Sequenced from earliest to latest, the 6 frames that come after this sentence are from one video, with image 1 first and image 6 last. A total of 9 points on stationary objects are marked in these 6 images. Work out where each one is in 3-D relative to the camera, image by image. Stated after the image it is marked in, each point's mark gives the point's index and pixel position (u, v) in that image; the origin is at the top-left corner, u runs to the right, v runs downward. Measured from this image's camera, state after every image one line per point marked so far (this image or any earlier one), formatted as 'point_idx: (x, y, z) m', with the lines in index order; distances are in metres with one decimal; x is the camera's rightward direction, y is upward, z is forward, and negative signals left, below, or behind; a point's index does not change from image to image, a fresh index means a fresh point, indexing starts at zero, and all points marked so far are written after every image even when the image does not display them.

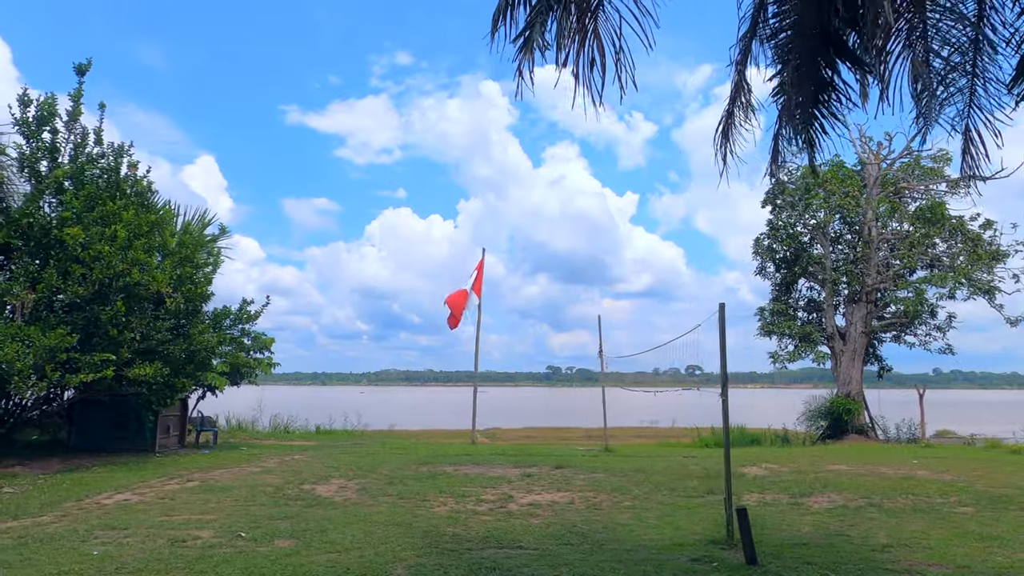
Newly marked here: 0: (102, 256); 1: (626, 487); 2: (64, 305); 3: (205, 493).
0: (-7.4, +0.6, +14.2) m
1: (+1.9, -3.2, +12.2) m
2: (-8.2, -0.3, +14.3) m
3: (-4.6, -3.1, +11.6) m
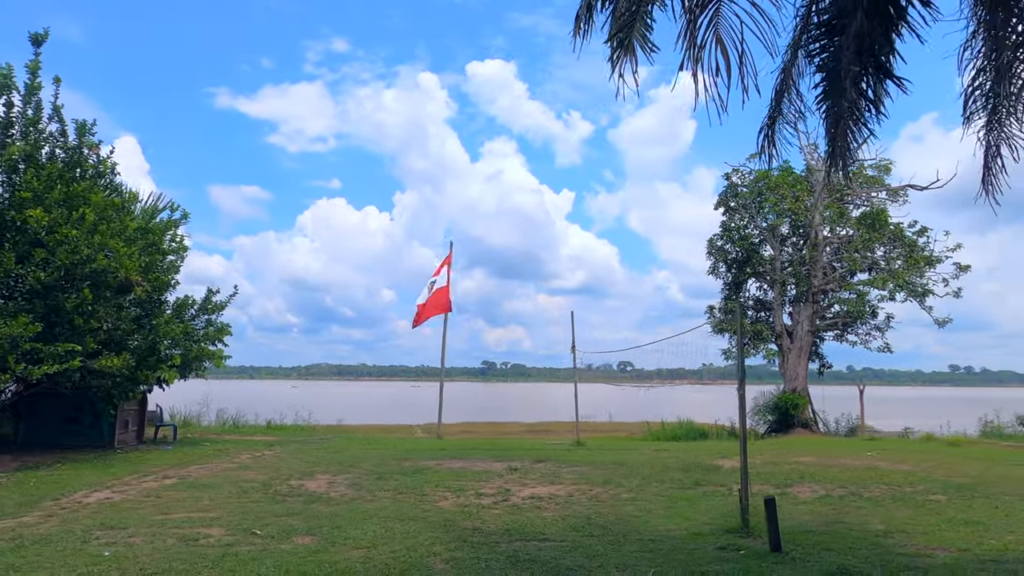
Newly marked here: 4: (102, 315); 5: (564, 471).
0: (-7.6, +0.8, +13.5) m
1: (+1.7, -3.1, +12.4) m
2: (-8.5, -0.1, +13.5) m
3: (-4.6, -2.9, +11.2) m
4: (-7.4, -0.5, +14.1) m
5: (+0.9, -3.2, +13.5) m
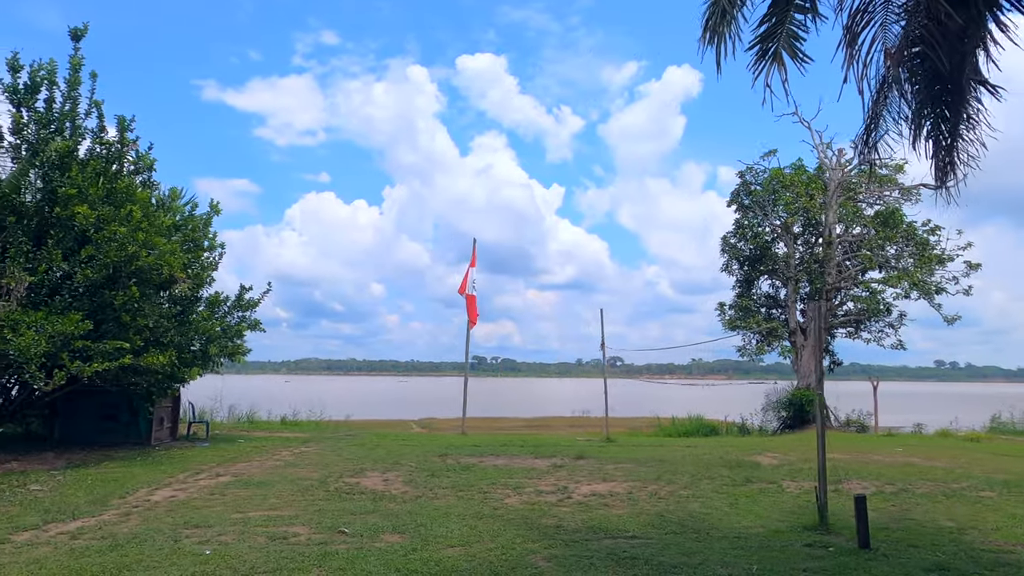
0: (-6.8, +0.9, +13.5) m
1: (+2.6, -3.1, +12.5) m
2: (-7.7, 0.0, +13.4) m
3: (-3.8, -2.9, +11.2) m
4: (-6.6, -0.5, +14.0) m
5: (+1.8, -3.2, +13.6) m
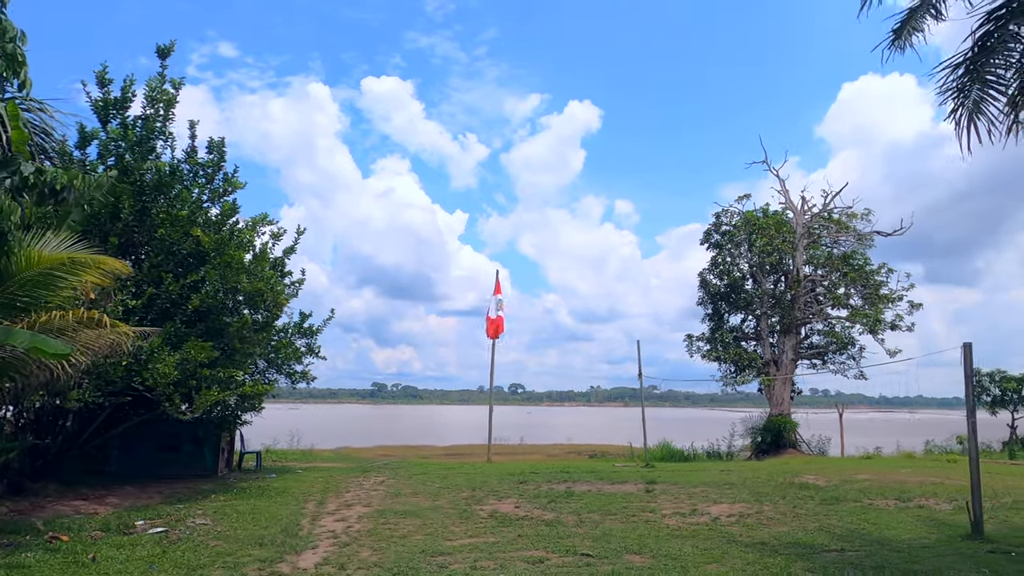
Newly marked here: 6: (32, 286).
0: (-4.8, +0.4, +13.2) m
1: (+4.5, -3.7, +13.6) m
2: (-5.7, -0.4, +12.9) m
3: (-1.5, -3.4, +11.3) m
4: (-4.7, -0.9, +13.7) m
5: (+3.5, -3.9, +14.6) m
6: (-5.4, 0.0, +8.5) m
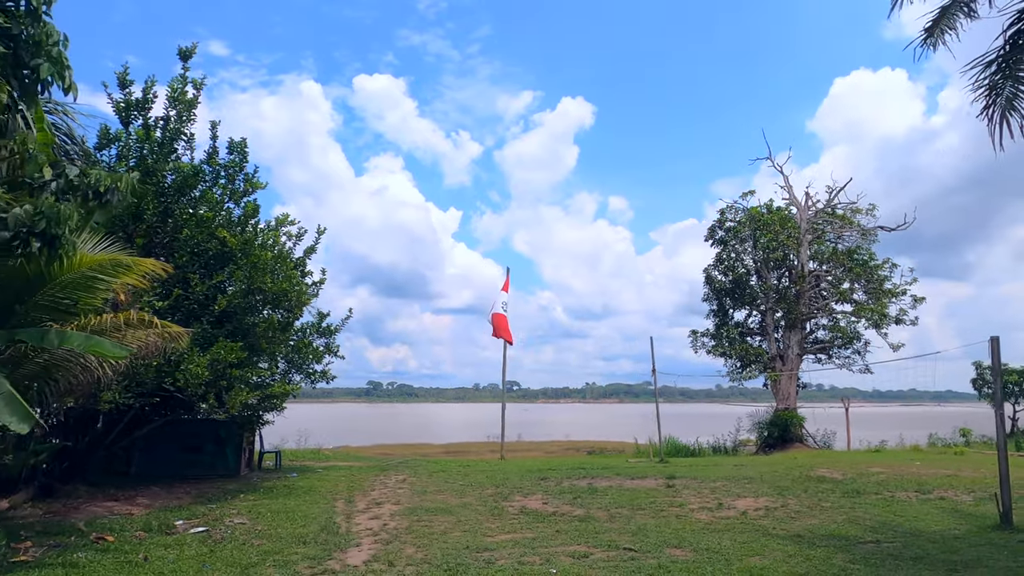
0: (-4.4, +0.4, +13.2) m
1: (+5.0, -3.7, +13.8) m
2: (-5.2, -0.4, +13.0) m
3: (-1.0, -3.4, +11.4) m
4: (-4.3, -0.9, +13.8) m
5: (+4.0, -3.8, +14.7) m
6: (-4.9, 0.0, +8.5) m
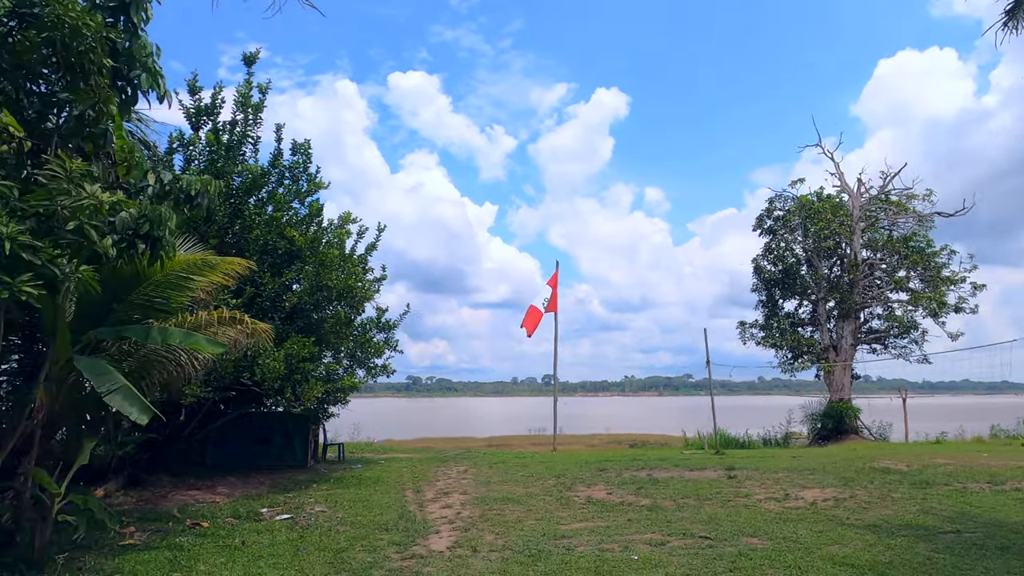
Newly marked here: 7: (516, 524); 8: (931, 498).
0: (-3.3, +0.5, +13.6) m
1: (+6.1, -3.5, +13.7) m
2: (-4.2, -0.4, +13.4) m
3: (0.0, -3.3, +11.6) m
4: (-3.2, -0.9, +14.1) m
5: (+5.2, -3.6, +14.7) m
6: (-4.0, 0.0, +8.9) m
7: (0.0, -3.1, +10.0) m
8: (+6.6, -3.3, +12.0) m
